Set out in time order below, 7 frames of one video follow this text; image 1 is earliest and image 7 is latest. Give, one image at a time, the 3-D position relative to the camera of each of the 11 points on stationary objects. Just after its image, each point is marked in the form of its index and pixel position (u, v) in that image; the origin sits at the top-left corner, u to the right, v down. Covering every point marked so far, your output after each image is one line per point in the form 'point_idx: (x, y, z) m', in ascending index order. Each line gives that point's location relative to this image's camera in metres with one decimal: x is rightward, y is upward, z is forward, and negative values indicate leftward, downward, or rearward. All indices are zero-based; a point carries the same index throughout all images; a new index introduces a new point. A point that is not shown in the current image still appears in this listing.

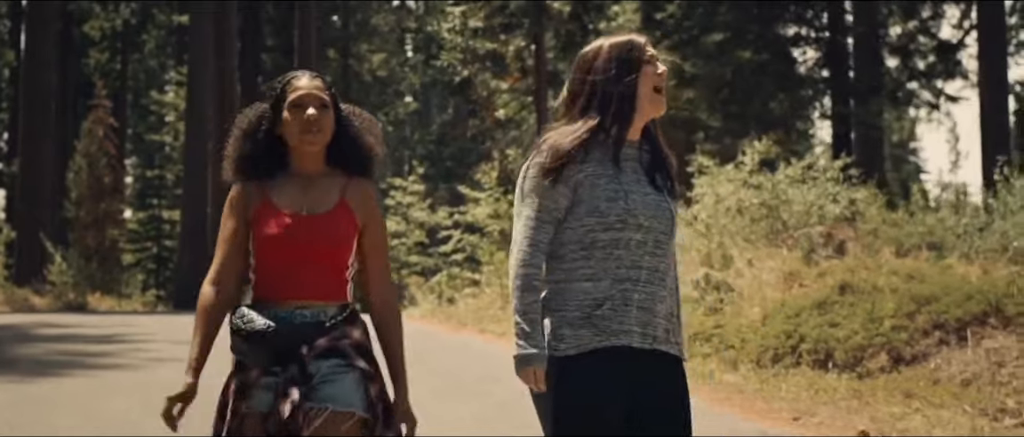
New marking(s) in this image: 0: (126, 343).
0: (-3.9, -1.2, +15.4) m
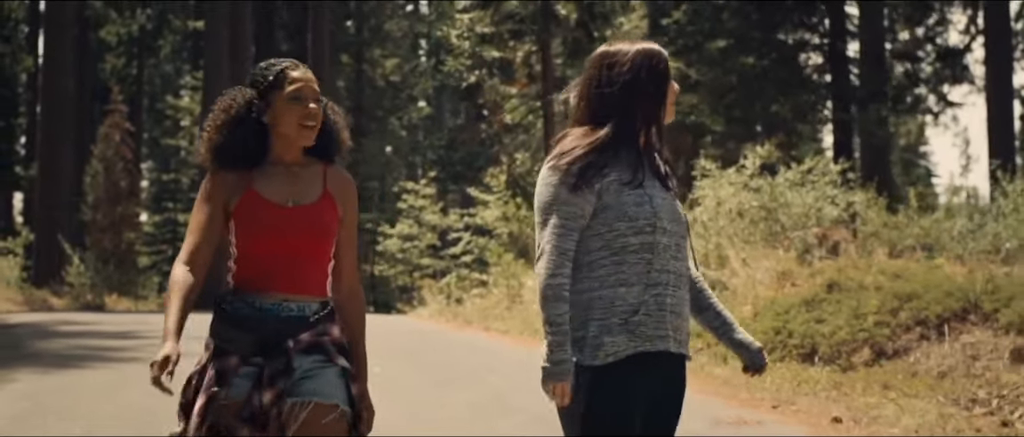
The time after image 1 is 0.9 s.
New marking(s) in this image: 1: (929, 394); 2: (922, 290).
0: (-3.8, -1.2, +16.0) m
1: (+3.1, -1.3, +11.4) m
2: (+3.7, -0.6, +14.0) m
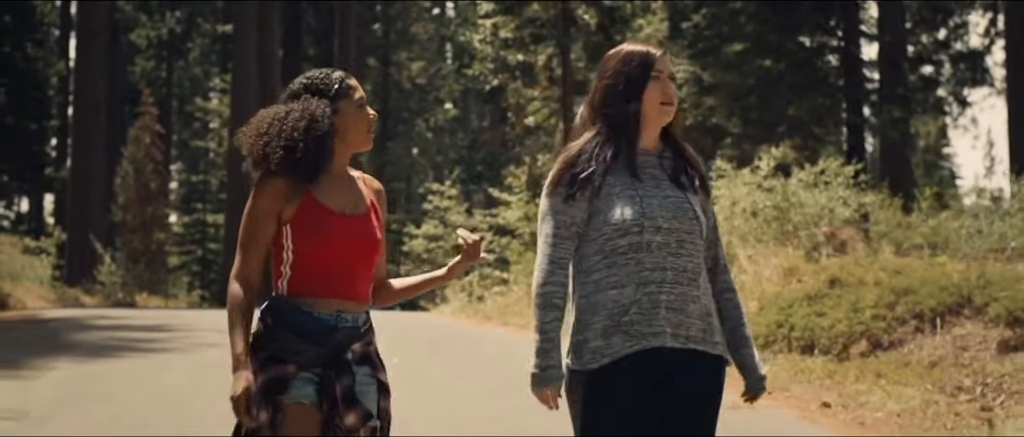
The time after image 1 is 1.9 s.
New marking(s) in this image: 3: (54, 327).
0: (-3.7, -1.2, +16.8) m
1: (+3.1, -1.3, +12.0) m
2: (+3.8, -0.6, +14.6) m
3: (-4.3, -1.1, +14.5) m
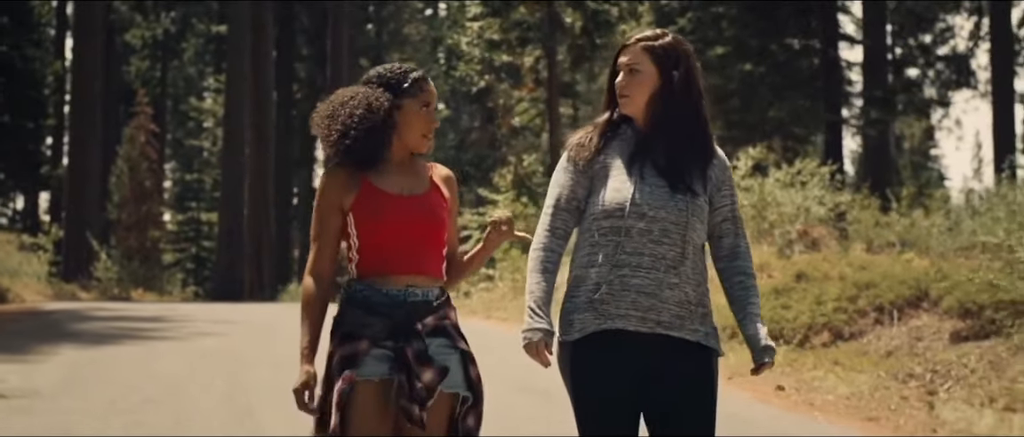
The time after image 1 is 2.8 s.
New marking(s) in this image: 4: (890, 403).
0: (-3.9, -1.2, +17.5) m
1: (+3.0, -1.2, +12.7) m
2: (+3.6, -0.6, +15.3) m
3: (-4.5, -1.0, +15.2) m
4: (+2.7, -1.3, +10.9) m
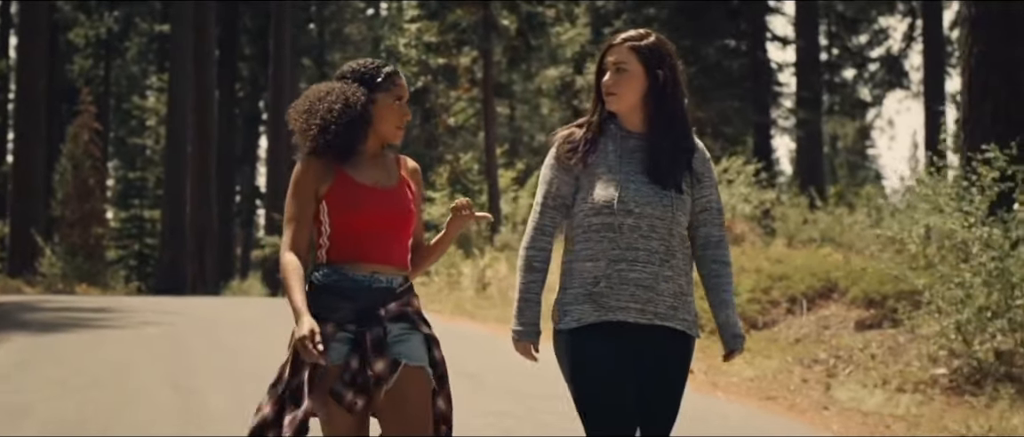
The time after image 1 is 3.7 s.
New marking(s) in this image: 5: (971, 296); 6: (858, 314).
0: (-4.7, -1.1, +18.1) m
1: (+2.3, -1.2, +13.6) m
2: (+2.9, -0.6, +16.2) m
3: (-5.2, -0.9, +15.8) m
4: (+2.1, -1.3, +11.7) m
5: (+3.3, -0.6, +11.1) m
6: (+3.2, -0.9, +14.4) m
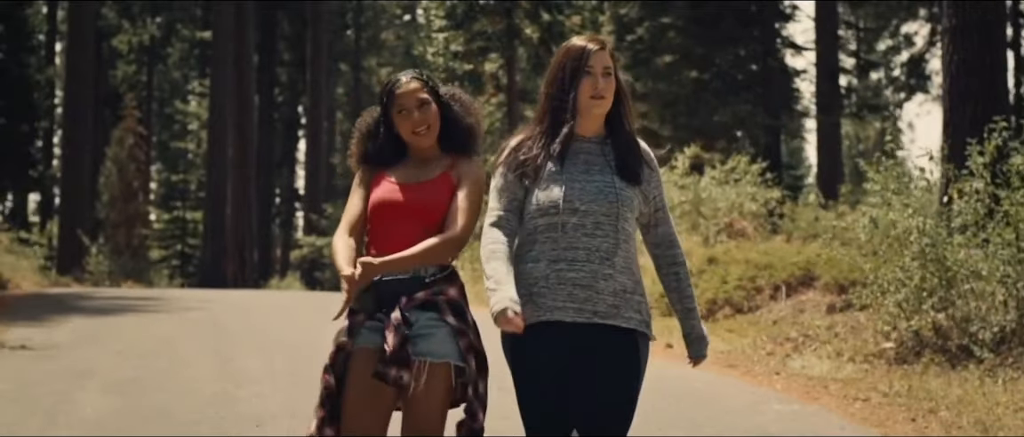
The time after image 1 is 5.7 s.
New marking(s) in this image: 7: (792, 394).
0: (-4.5, -1.1, +19.8) m
1: (+2.4, -1.1, +15.1) m
2: (+3.0, -0.5, +17.7) m
3: (-5.1, -0.9, +17.6) m
4: (+2.1, -1.2, +13.3) m
5: (+3.3, -0.5, +12.6) m
6: (+3.3, -0.8, +16.0) m
7: (+2.0, -1.3, +11.3) m
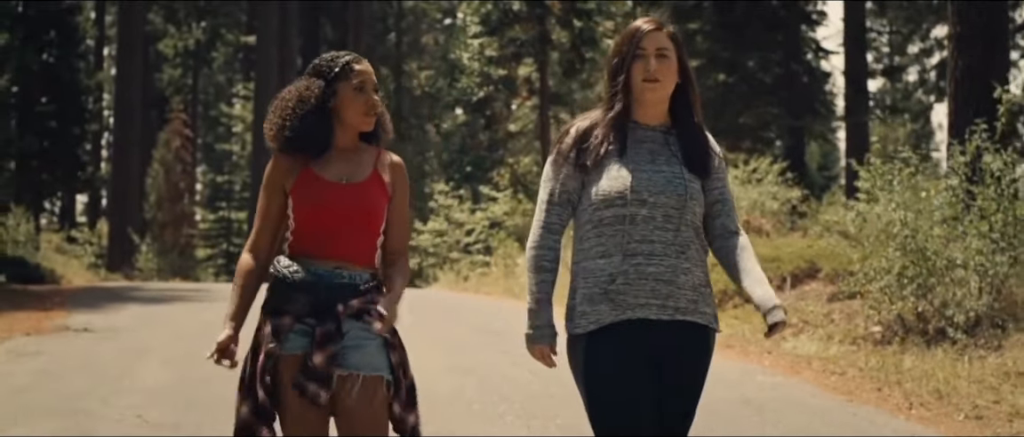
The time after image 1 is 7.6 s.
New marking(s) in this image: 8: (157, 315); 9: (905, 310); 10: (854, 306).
0: (-4.1, -1.0, +21.2) m
1: (+2.6, -1.1, +16.3) m
2: (+3.3, -0.4, +18.9) m
3: (-4.8, -0.9, +18.9) m
4: (+2.3, -1.1, +14.5) m
5: (+3.4, -0.4, +13.8) m
6: (+3.5, -0.8, +17.1) m
7: (+2.2, -1.2, +12.4) m
8: (-3.9, -1.1, +16.8) m
9: (+3.5, -0.8, +13.8) m
10: (+3.4, -0.9, +15.5) m
